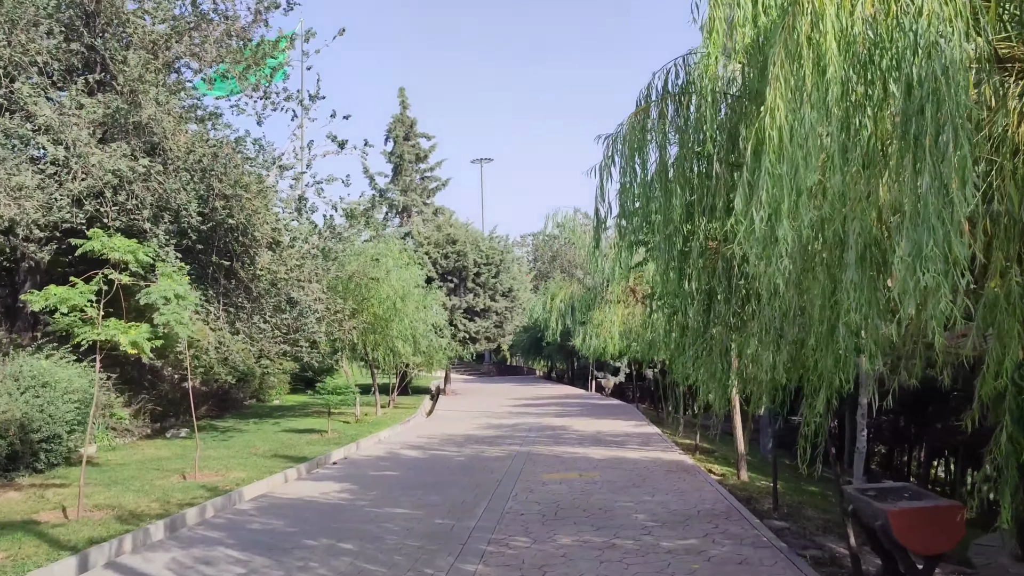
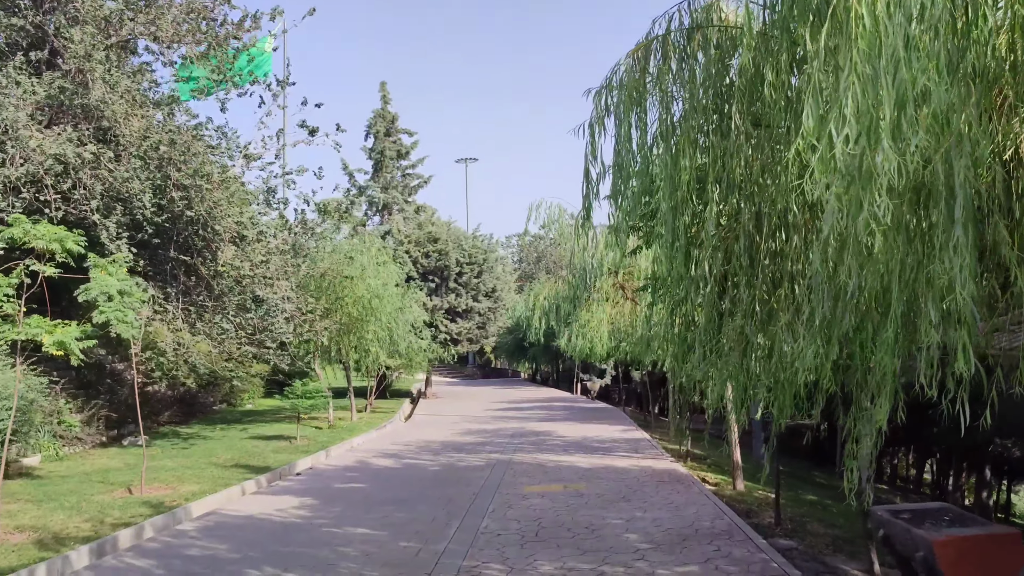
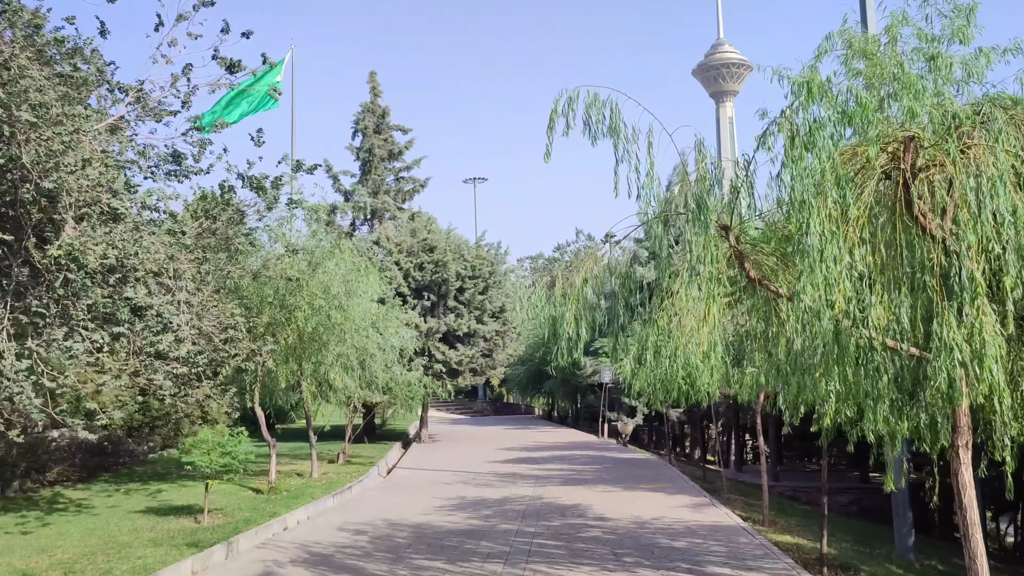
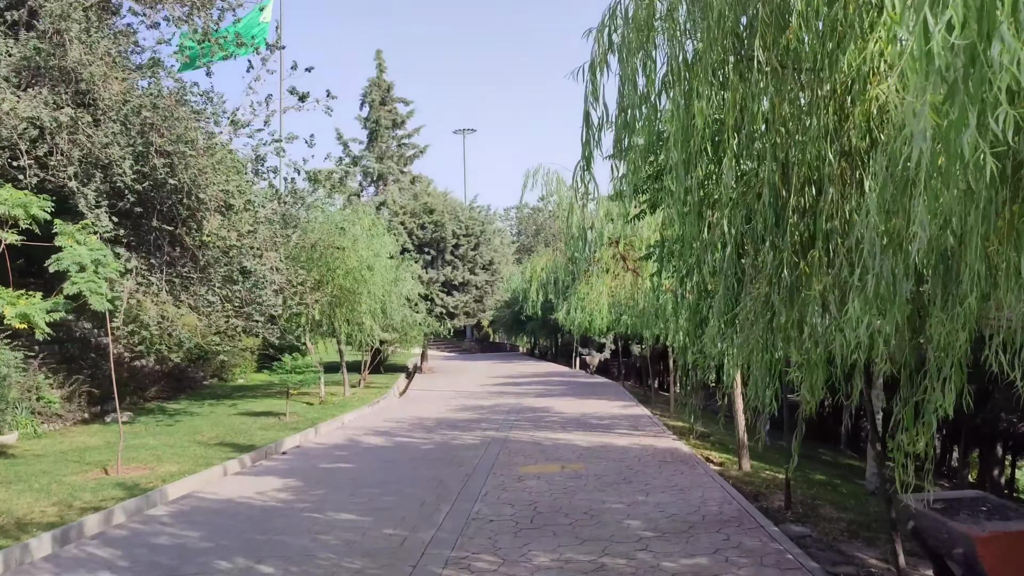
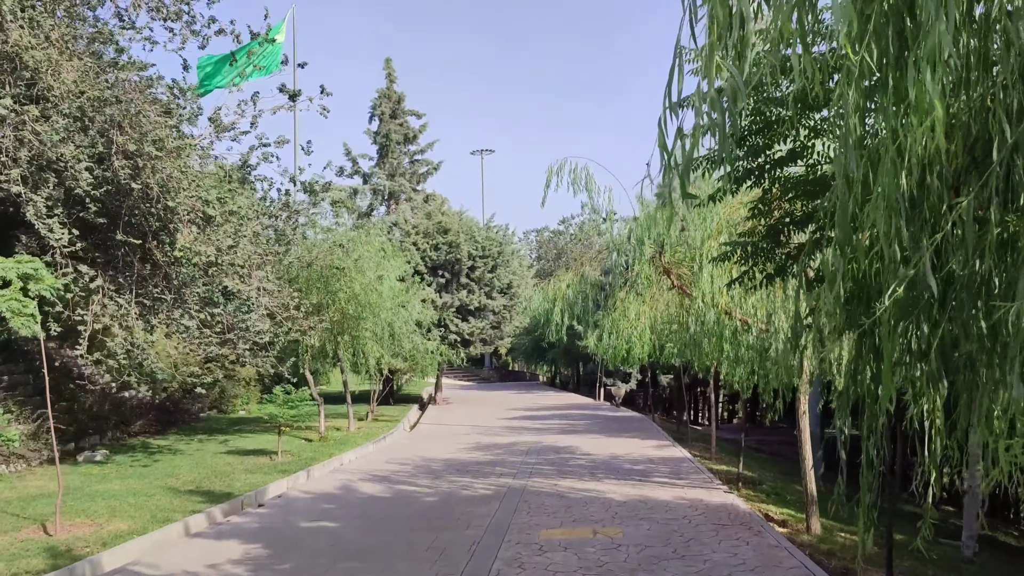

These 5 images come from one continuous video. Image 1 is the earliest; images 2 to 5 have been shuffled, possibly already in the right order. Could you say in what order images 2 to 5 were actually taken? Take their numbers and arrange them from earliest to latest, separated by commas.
2, 4, 5, 3
